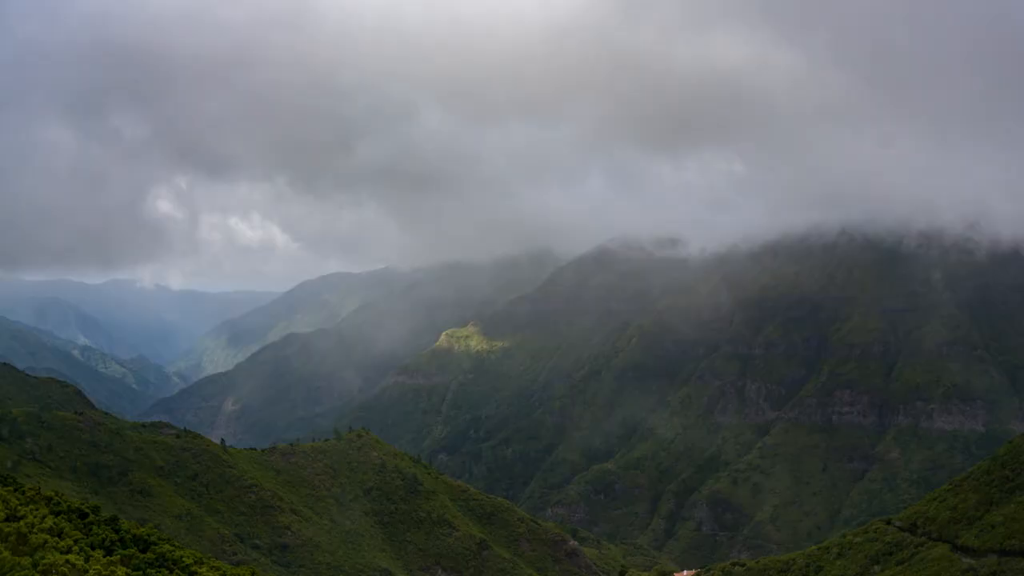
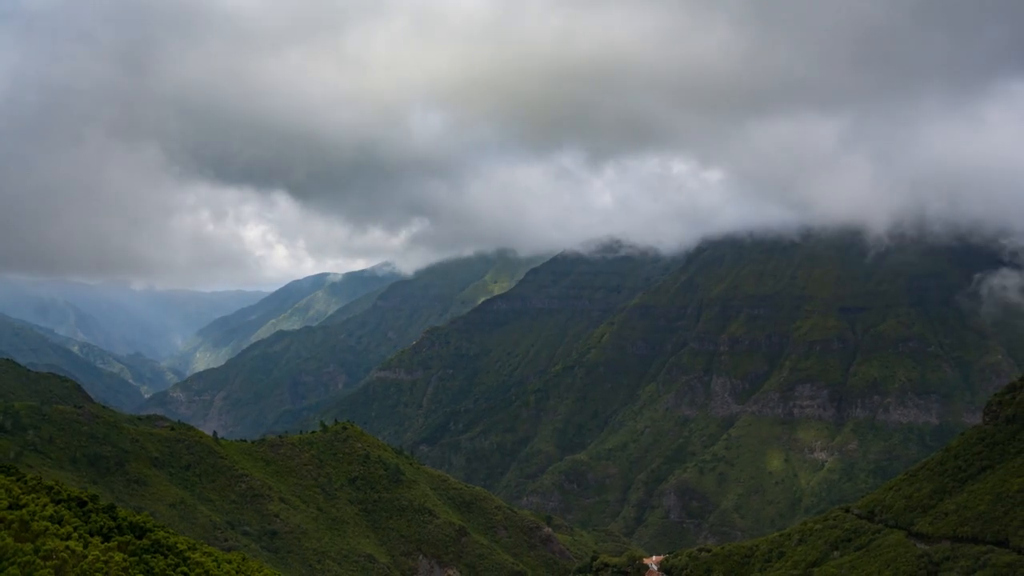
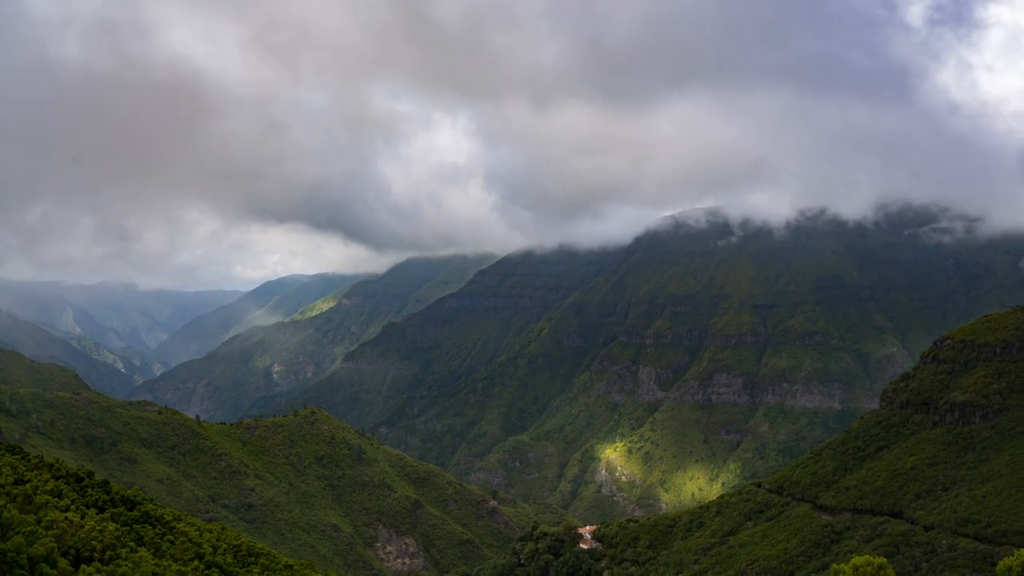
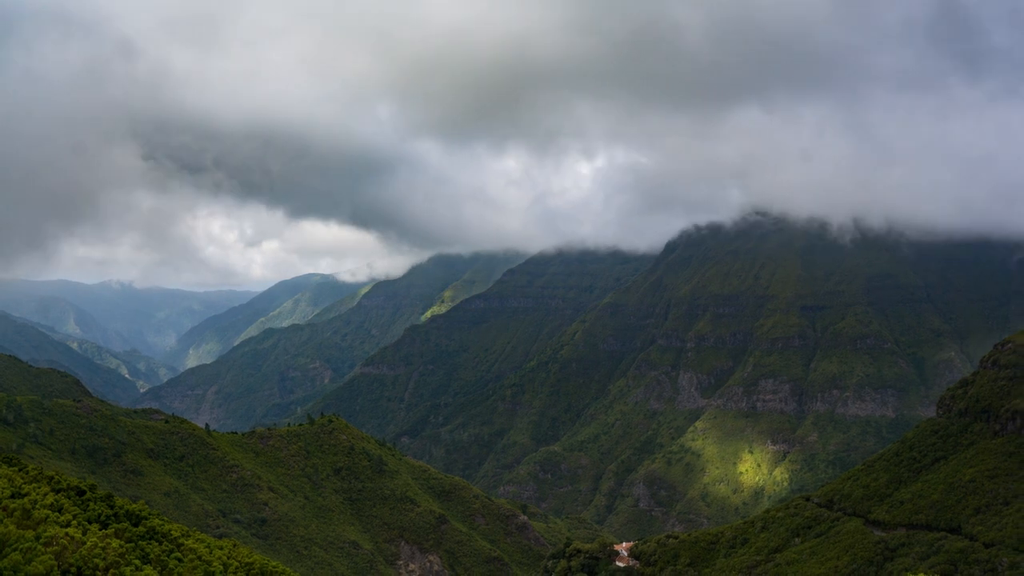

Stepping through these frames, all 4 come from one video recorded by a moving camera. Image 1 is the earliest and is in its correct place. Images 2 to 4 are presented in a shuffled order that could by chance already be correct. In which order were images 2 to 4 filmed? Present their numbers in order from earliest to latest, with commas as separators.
2, 4, 3
